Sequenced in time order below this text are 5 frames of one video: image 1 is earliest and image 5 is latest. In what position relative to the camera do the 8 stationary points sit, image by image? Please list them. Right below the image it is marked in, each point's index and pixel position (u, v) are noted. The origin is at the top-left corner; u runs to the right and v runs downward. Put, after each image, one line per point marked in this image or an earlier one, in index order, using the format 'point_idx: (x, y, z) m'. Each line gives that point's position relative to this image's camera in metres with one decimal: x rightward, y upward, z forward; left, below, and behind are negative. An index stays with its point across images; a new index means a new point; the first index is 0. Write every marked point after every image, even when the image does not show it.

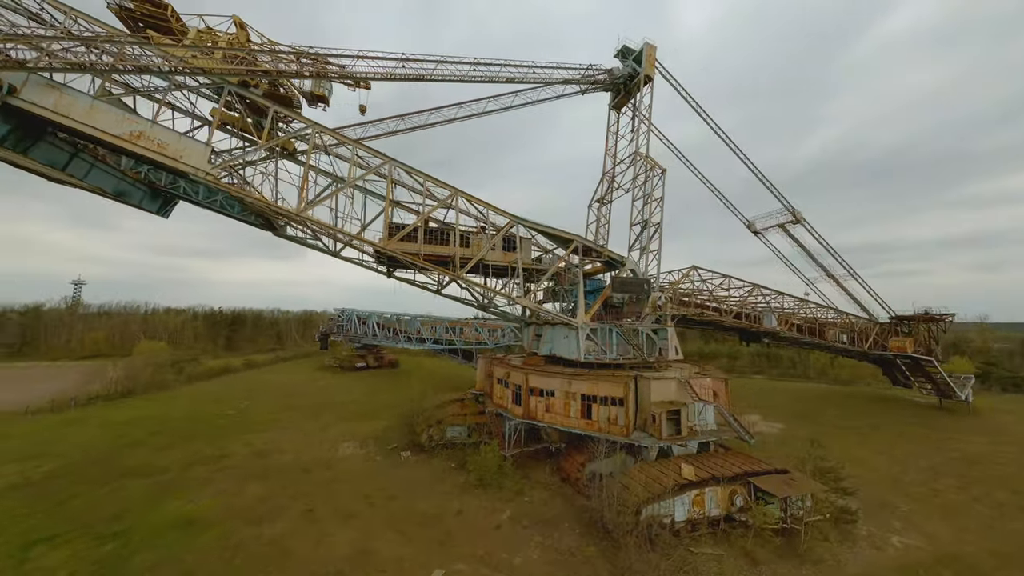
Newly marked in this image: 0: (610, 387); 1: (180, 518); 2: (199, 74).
0: (+5.5, -5.6, +19.0) m
1: (-16.3, -11.3, +16.4) m
2: (-15.7, +10.9, +17.1) m
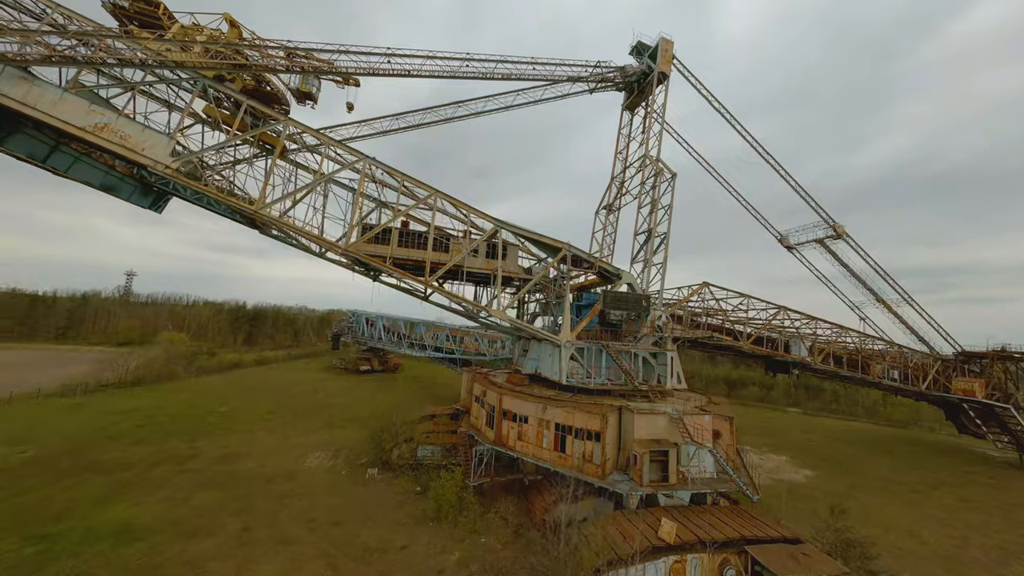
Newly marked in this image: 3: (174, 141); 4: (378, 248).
0: (+3.6, -6.4, +16.5) m
1: (-18.5, -11.1, +15.7) m
2: (-16.8, +11.1, +16.8) m
3: (-16.0, +7.0, +16.1) m
4: (-7.9, +2.3, +20.1) m
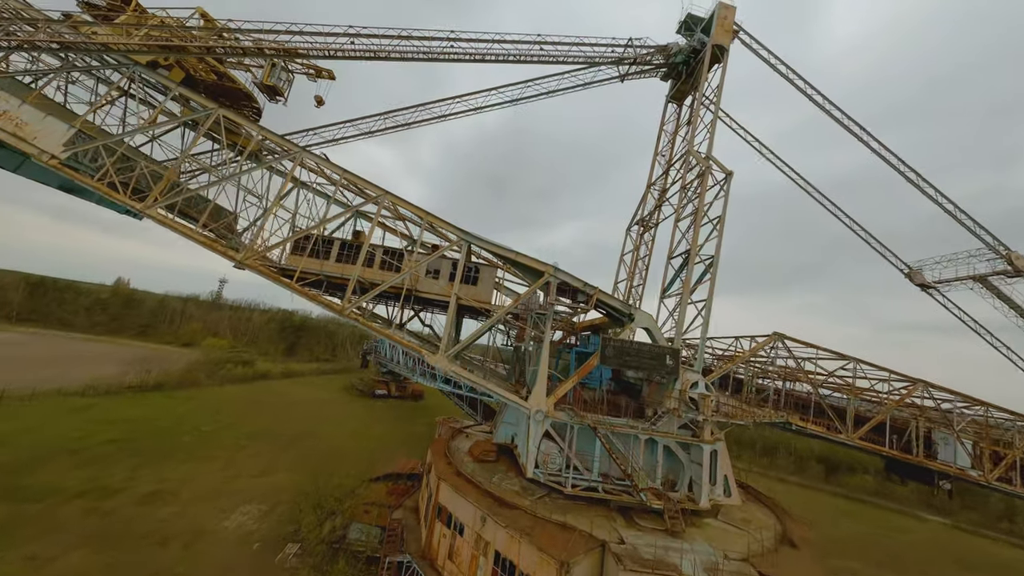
0: (+0.7, -7.8, +9.7) m
1: (-21.5, -11.4, +12.7) m
2: (-18.3, +10.6, +14.9) m
3: (-17.9, +6.5, +13.8) m
4: (-9.5, +1.1, +15.9) m
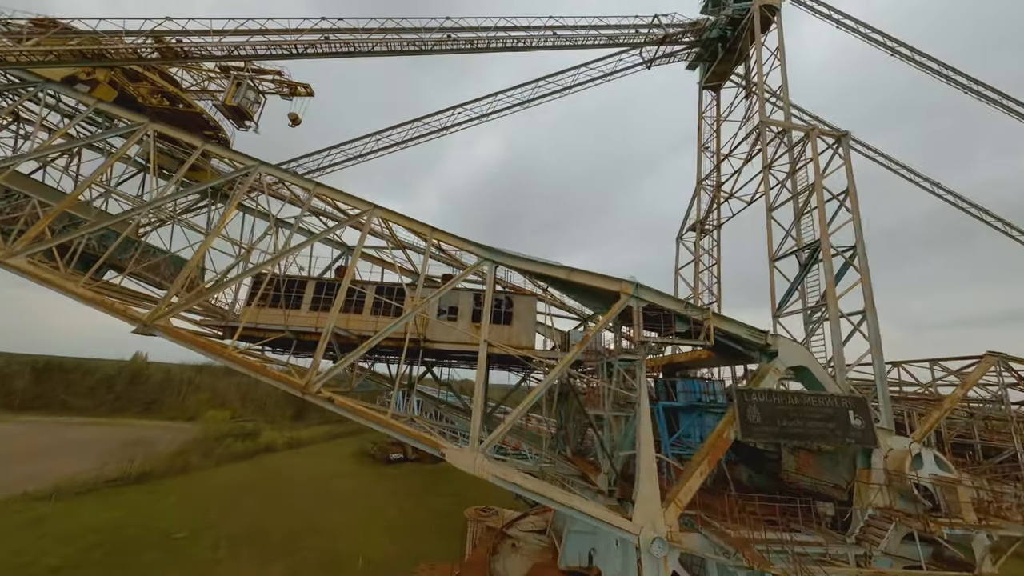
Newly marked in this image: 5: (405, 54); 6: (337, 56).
0: (+2.8, -8.1, +3.8) m
1: (-18.7, -14.2, +7.0) m
2: (-17.6, +7.6, +11.5) m
3: (-16.8, +3.8, +10.0) m
4: (-7.9, -1.0, +11.2) m
5: (-5.1, +10.7, +15.4) m
6: (-7.7, +10.1, +14.7) m
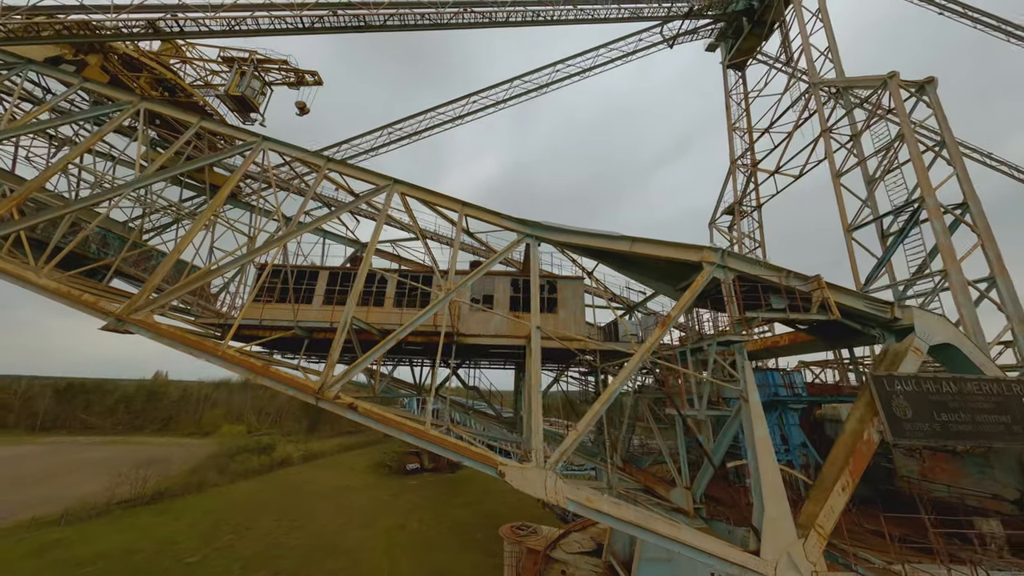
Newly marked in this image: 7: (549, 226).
0: (+4.2, -7.3, +1.9) m
1: (-17.0, -14.3, +5.6) m
2: (-16.6, +7.4, +10.5) m
3: (-15.7, +3.7, +8.8) m
4: (-6.6, -0.7, +9.8) m
5: (-4.2, +10.9, +14.1) m
6: (-6.7, +10.2, +13.4) m
7: (+1.0, +1.7, +9.8) m
